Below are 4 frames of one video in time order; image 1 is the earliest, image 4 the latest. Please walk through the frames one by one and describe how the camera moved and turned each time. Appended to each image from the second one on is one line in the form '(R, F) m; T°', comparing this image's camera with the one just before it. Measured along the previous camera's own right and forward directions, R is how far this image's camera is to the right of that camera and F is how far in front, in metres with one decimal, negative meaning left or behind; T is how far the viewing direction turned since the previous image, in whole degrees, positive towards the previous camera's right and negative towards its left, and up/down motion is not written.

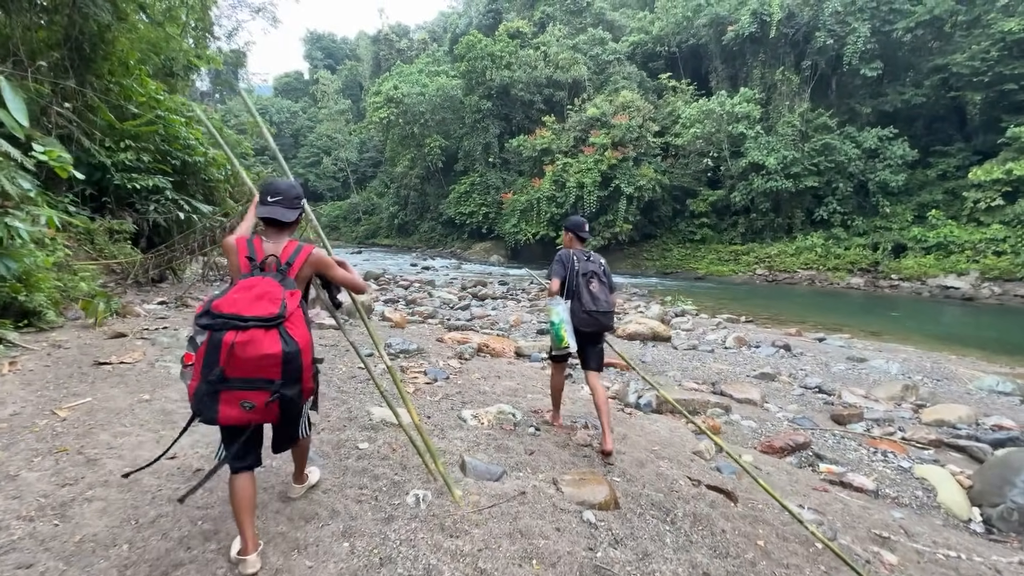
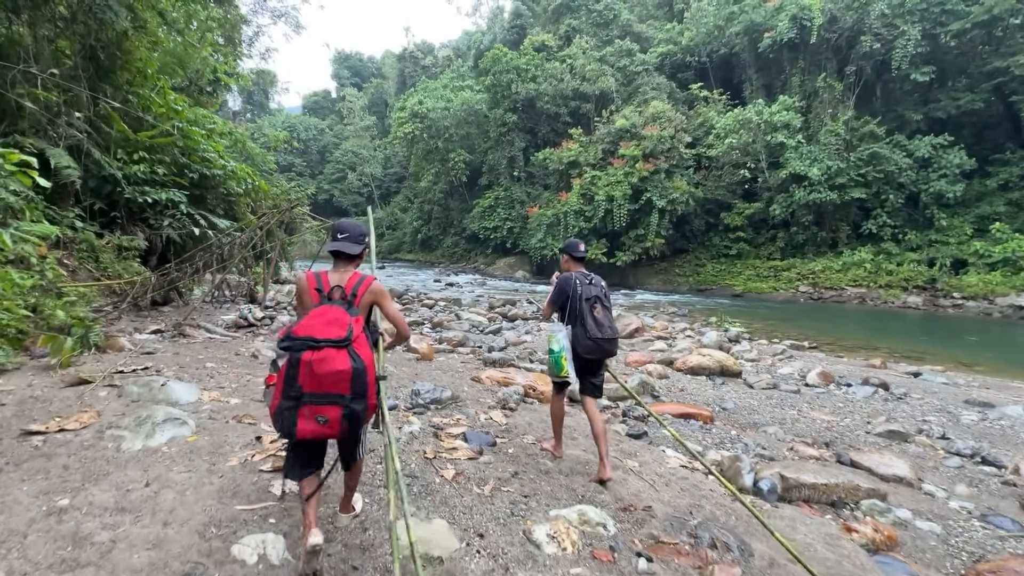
(-0.3, +0.9) m; -3°
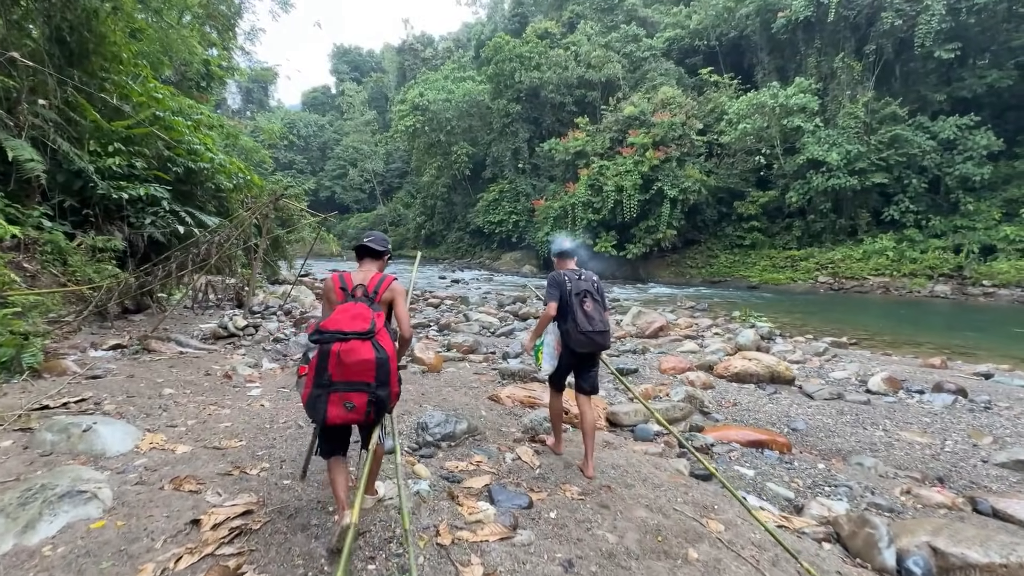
(-0.2, +0.8) m; -1°
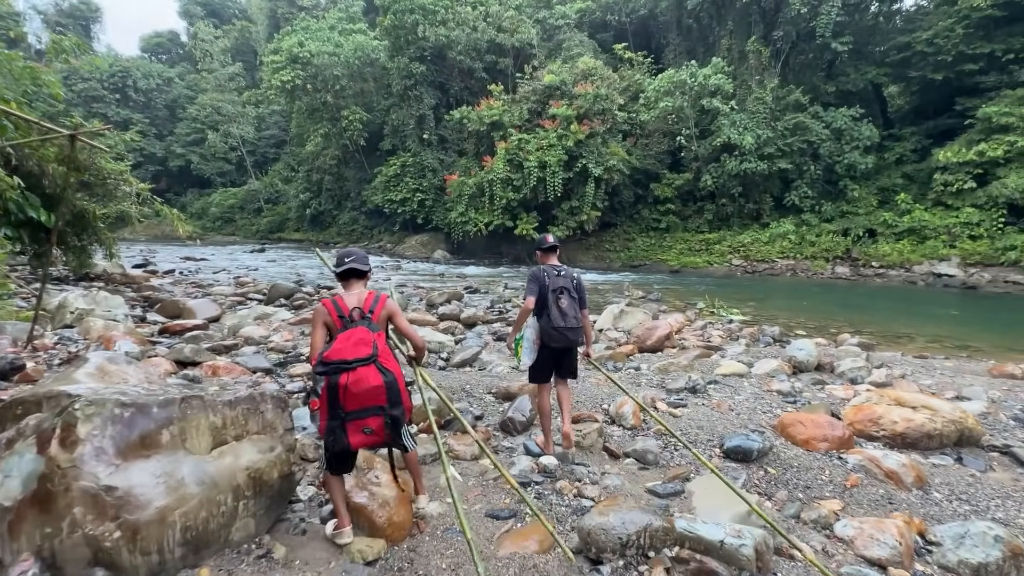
(-0.8, +3.0) m; +13°
